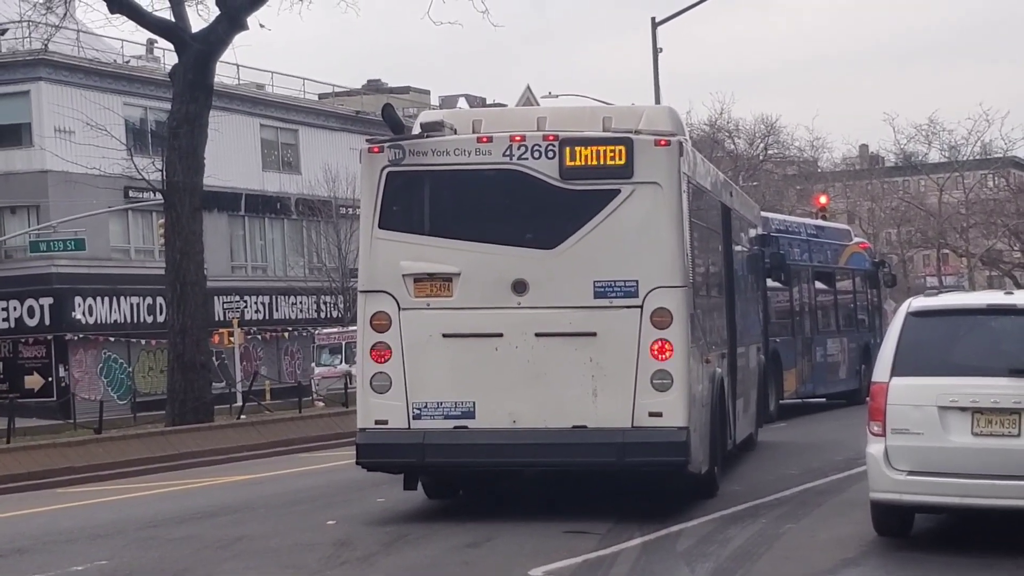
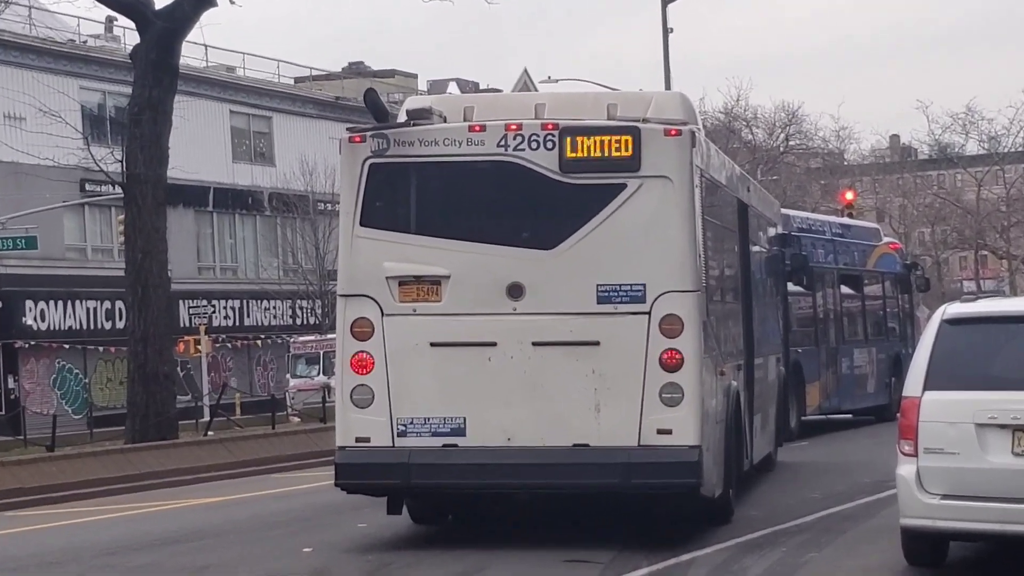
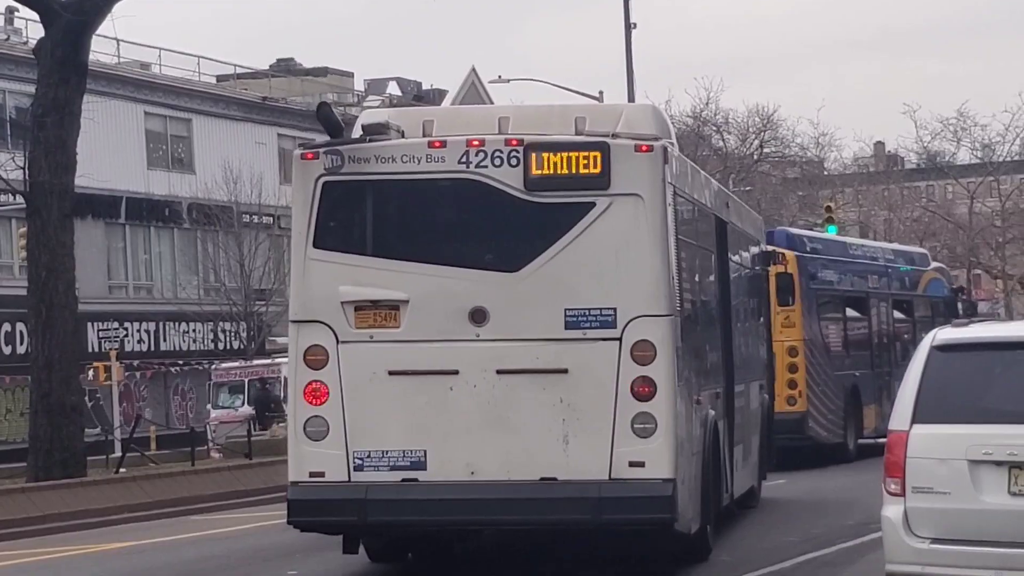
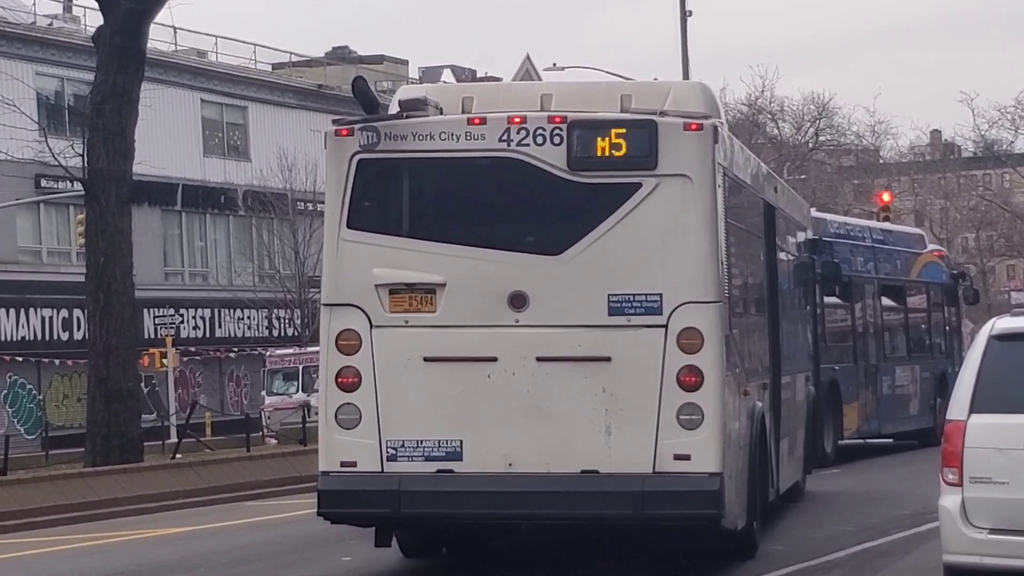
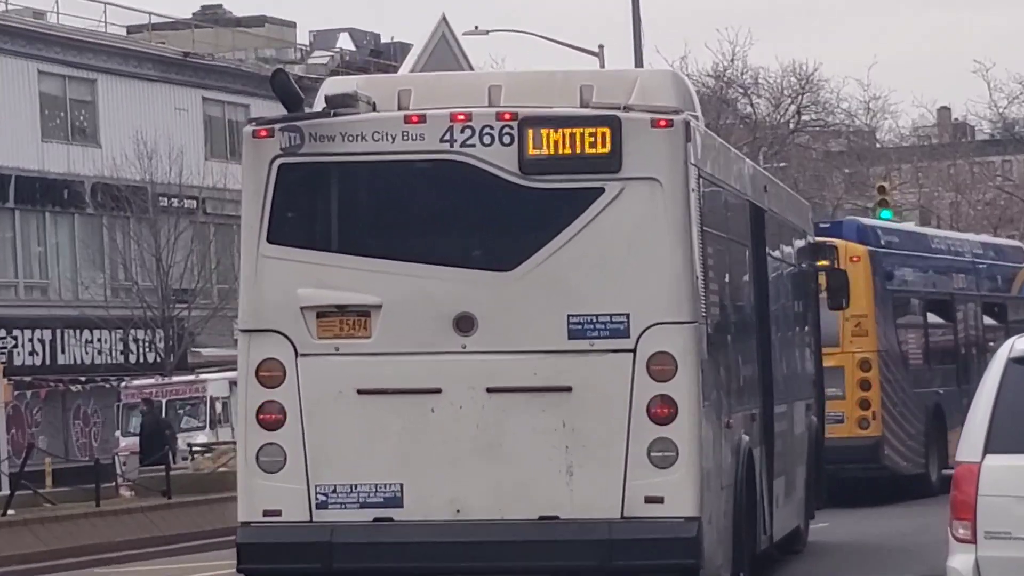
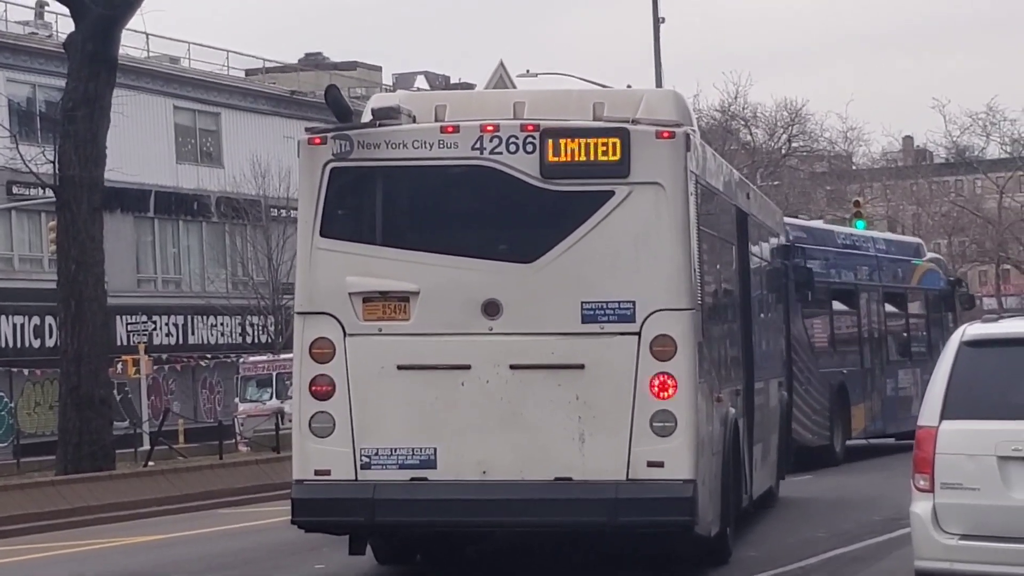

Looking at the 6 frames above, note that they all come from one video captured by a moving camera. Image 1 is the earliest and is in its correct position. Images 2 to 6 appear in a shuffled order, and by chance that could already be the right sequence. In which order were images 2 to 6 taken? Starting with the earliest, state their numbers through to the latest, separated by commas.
2, 4, 6, 3, 5
